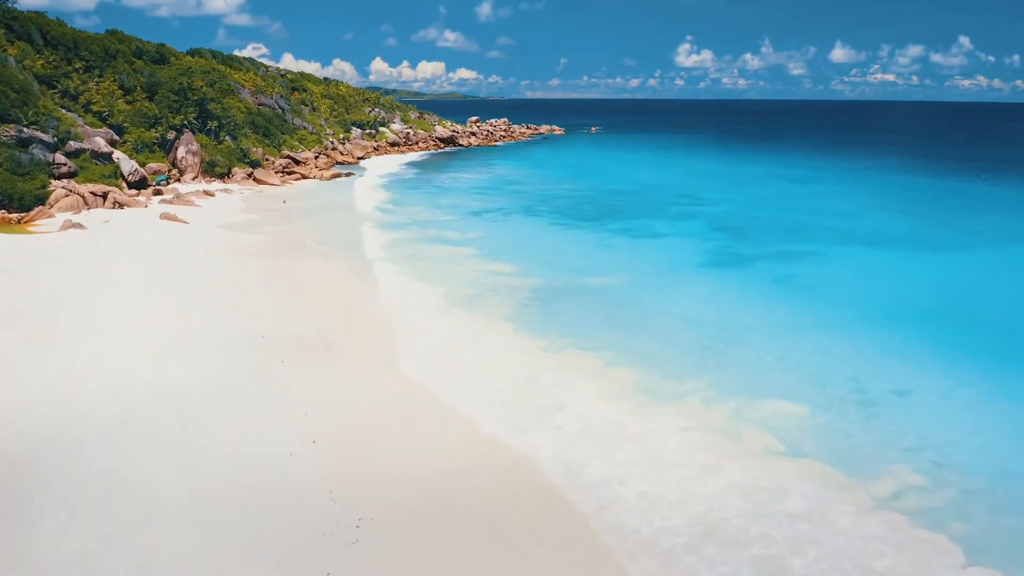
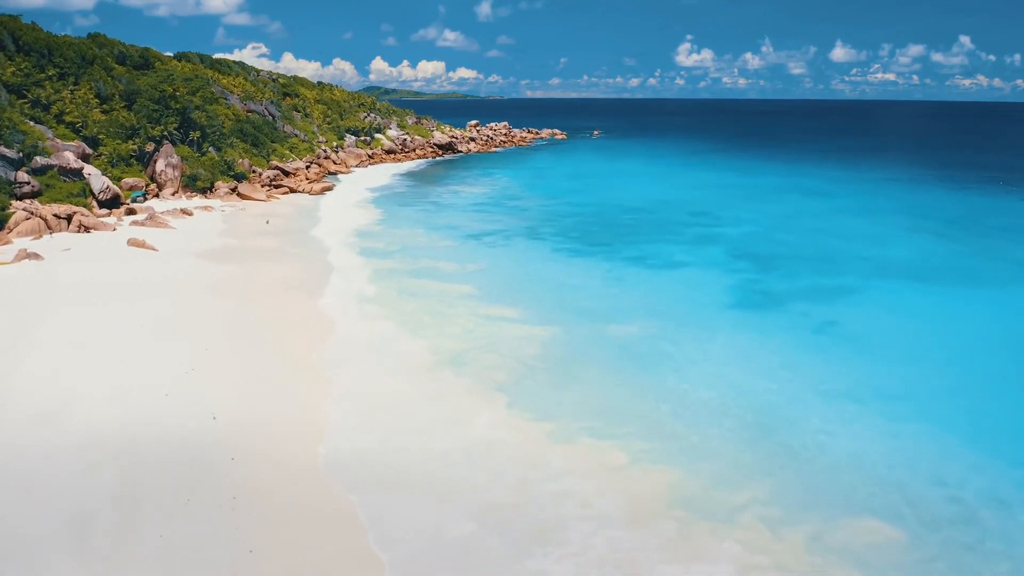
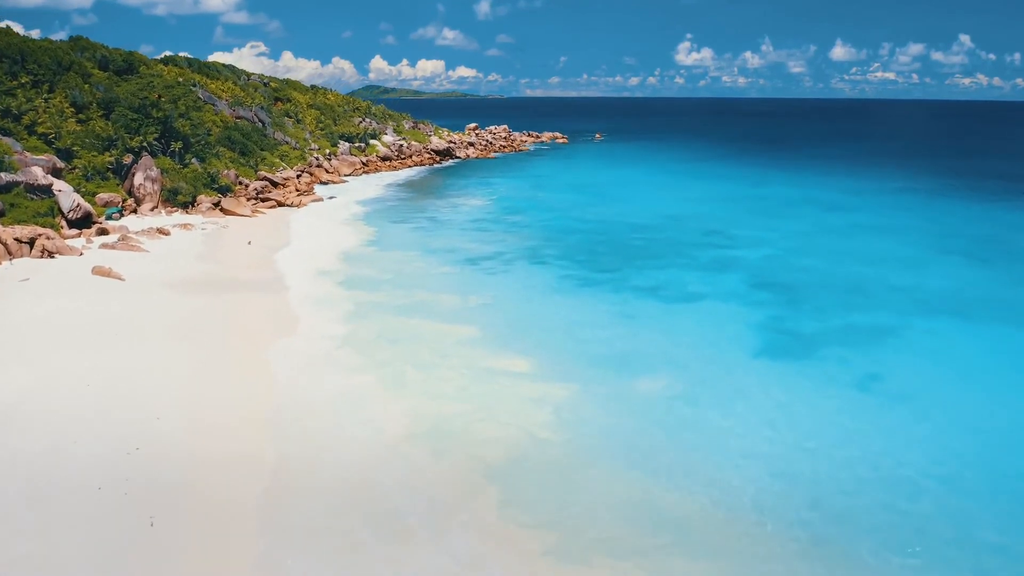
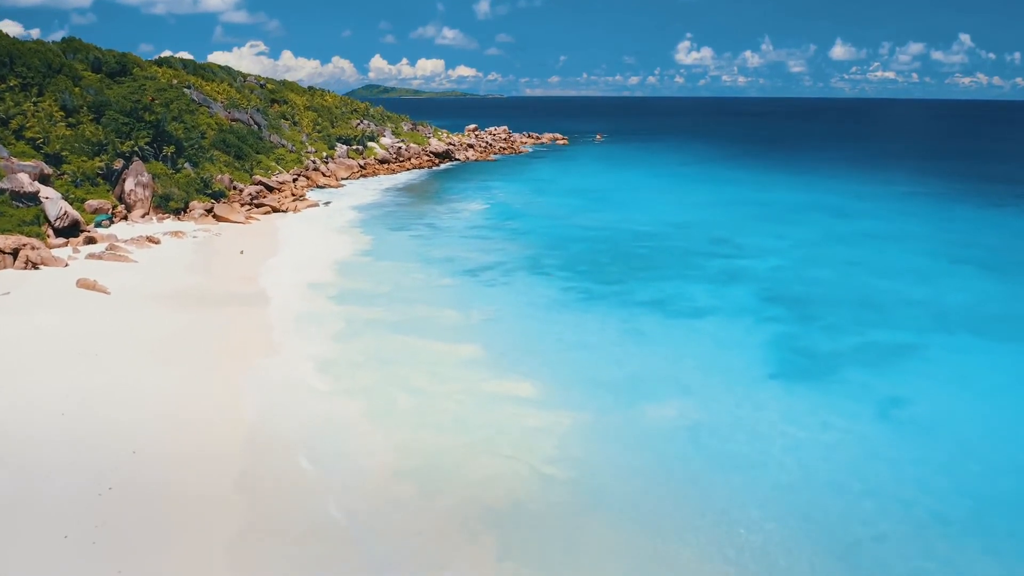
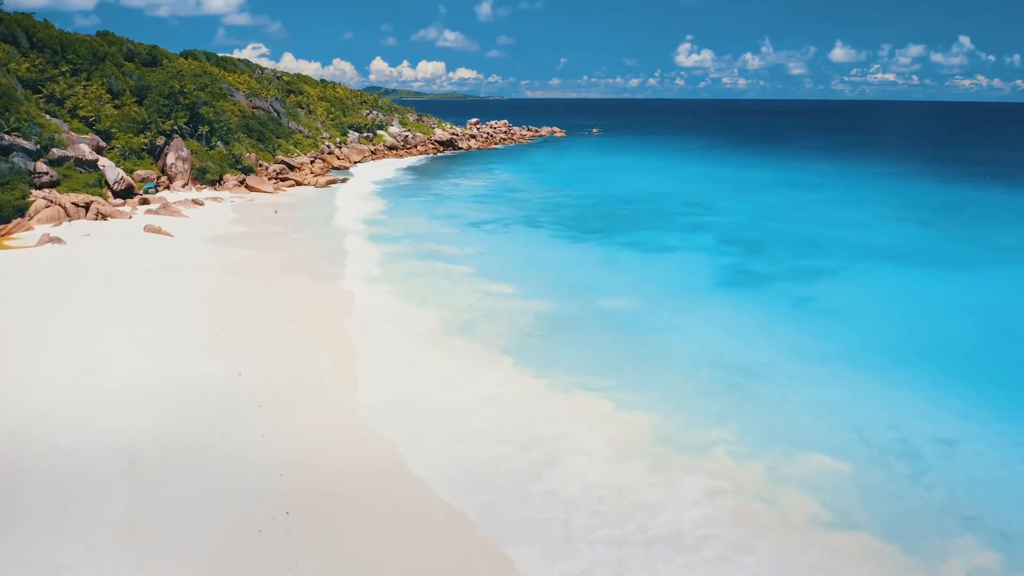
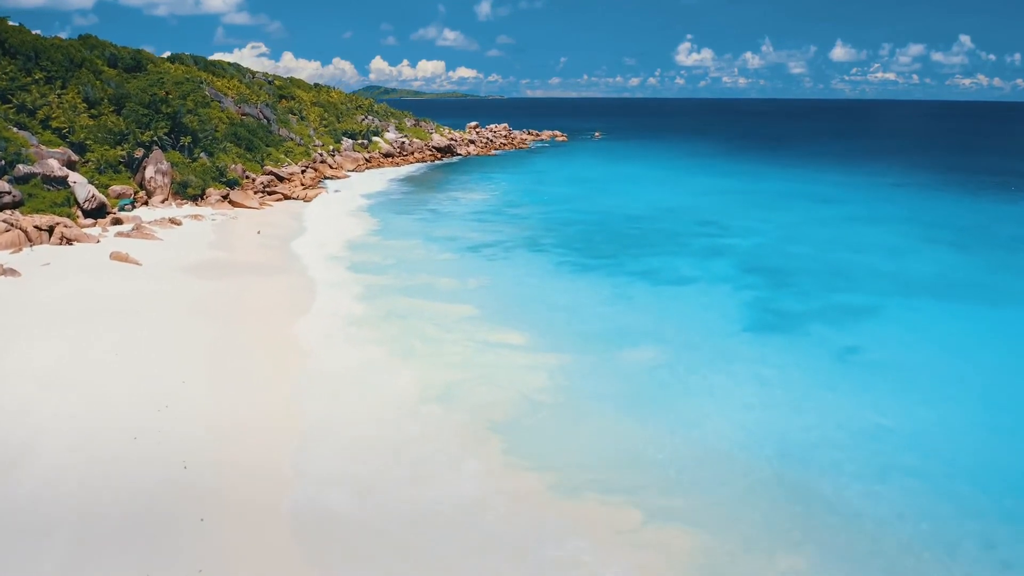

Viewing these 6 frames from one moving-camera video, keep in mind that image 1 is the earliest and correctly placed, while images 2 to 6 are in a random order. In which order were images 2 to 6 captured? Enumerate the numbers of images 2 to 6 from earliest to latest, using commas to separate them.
5, 2, 6, 3, 4
